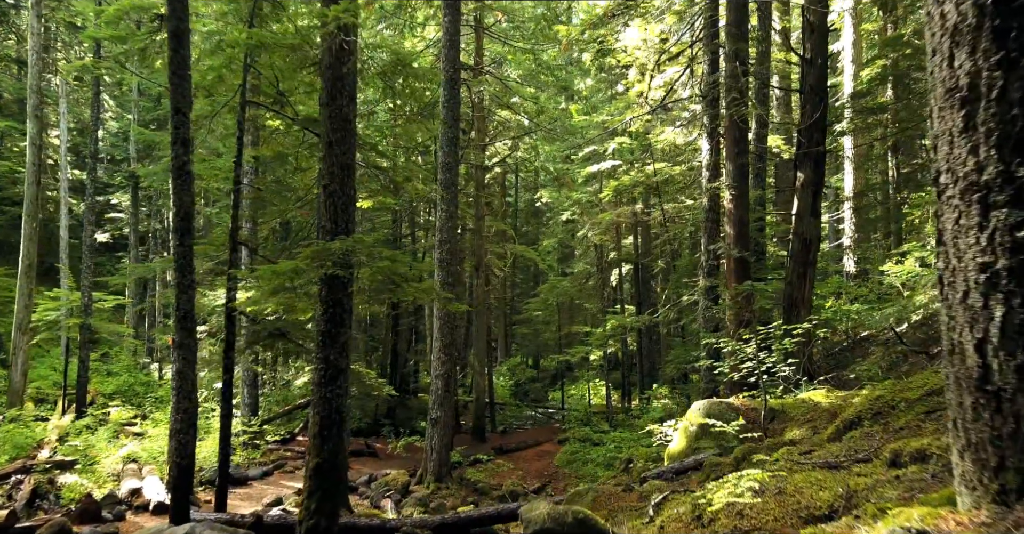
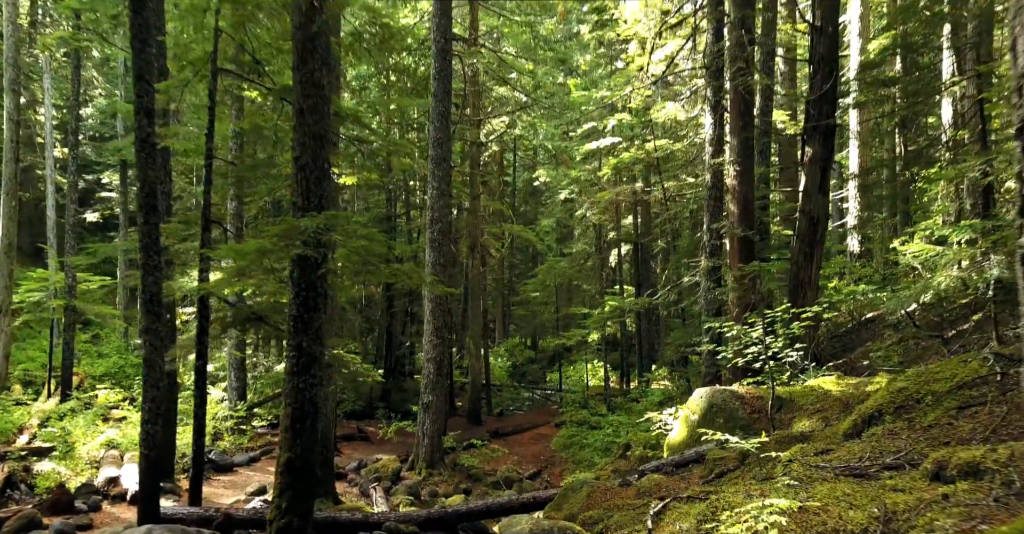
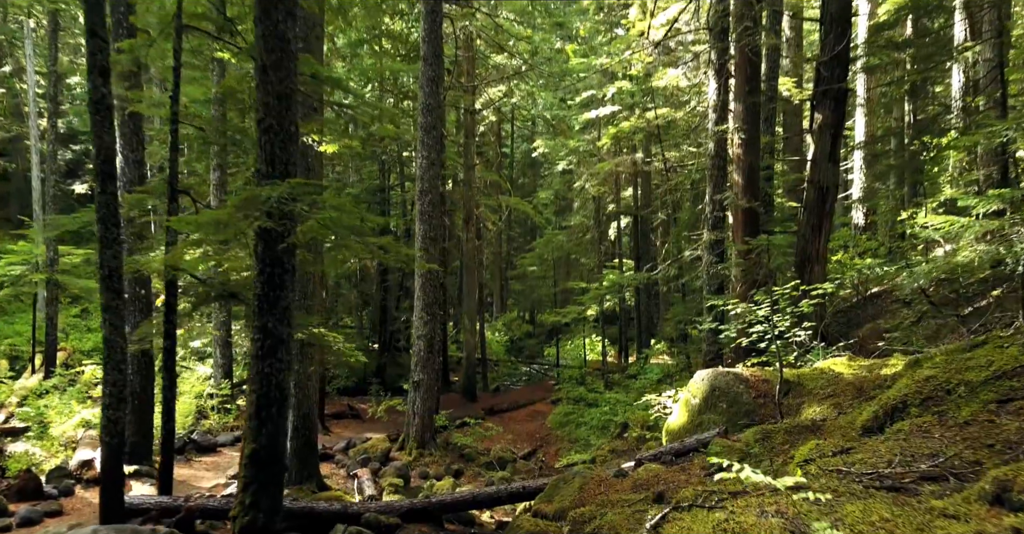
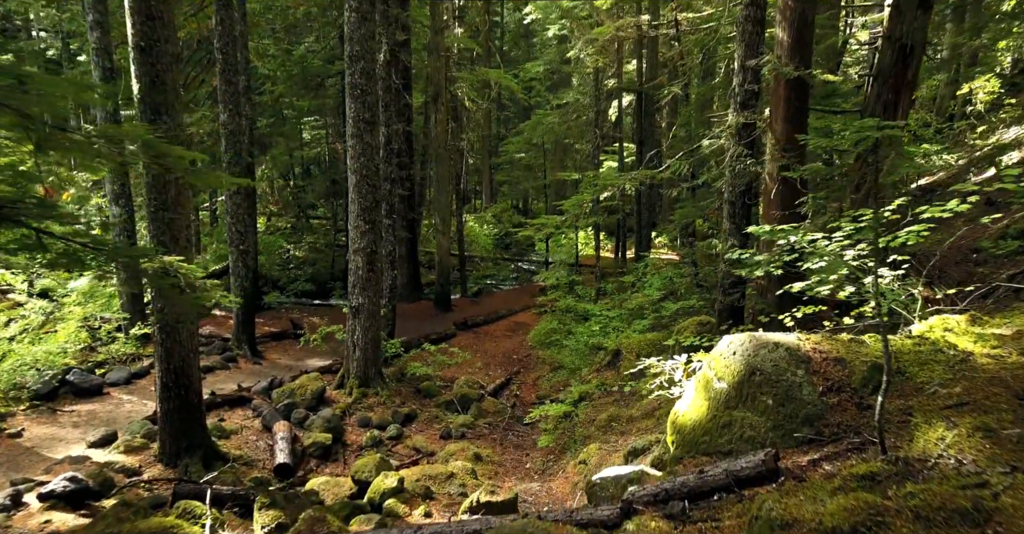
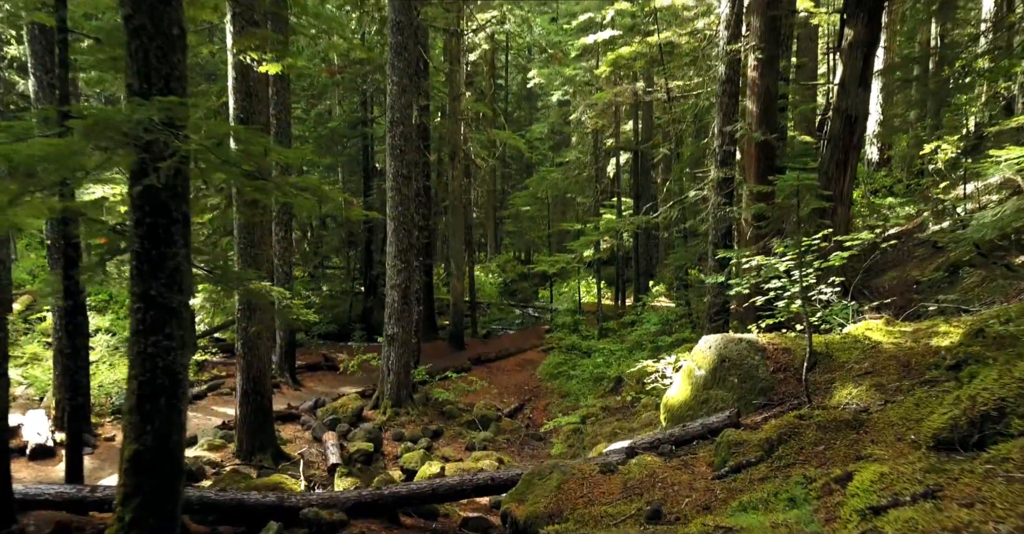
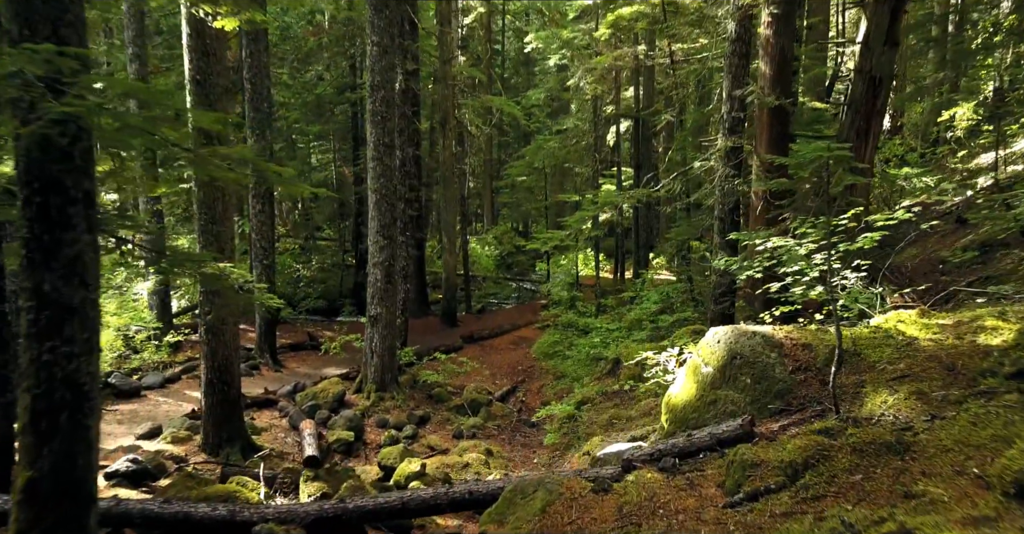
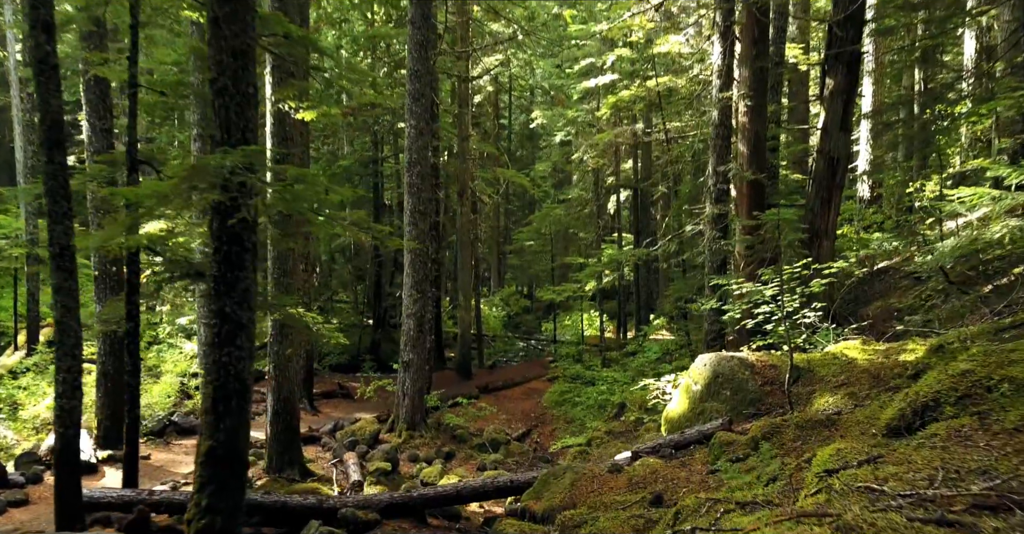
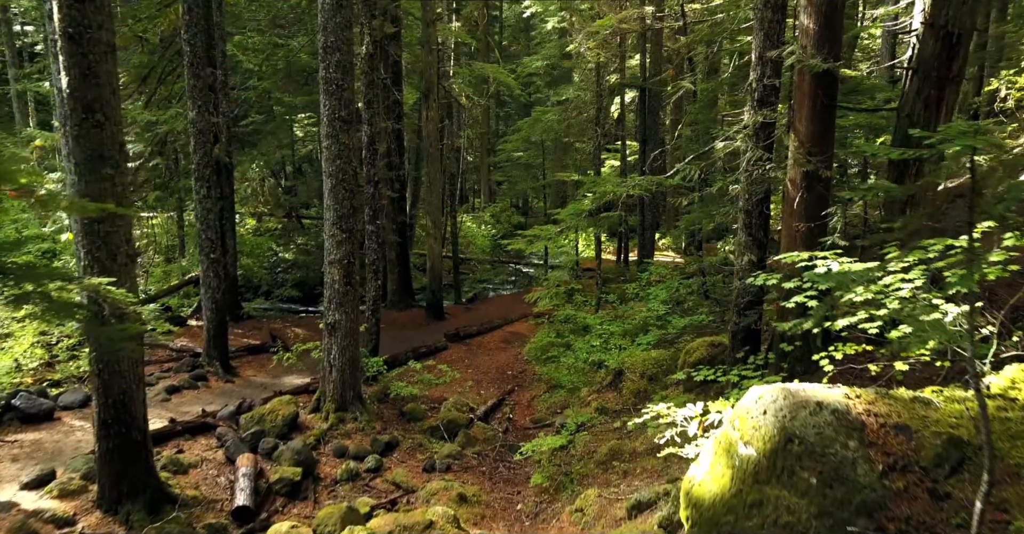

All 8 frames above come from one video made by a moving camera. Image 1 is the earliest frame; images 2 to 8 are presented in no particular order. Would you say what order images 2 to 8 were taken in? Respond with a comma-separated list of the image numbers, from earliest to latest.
2, 3, 7, 5, 6, 4, 8
